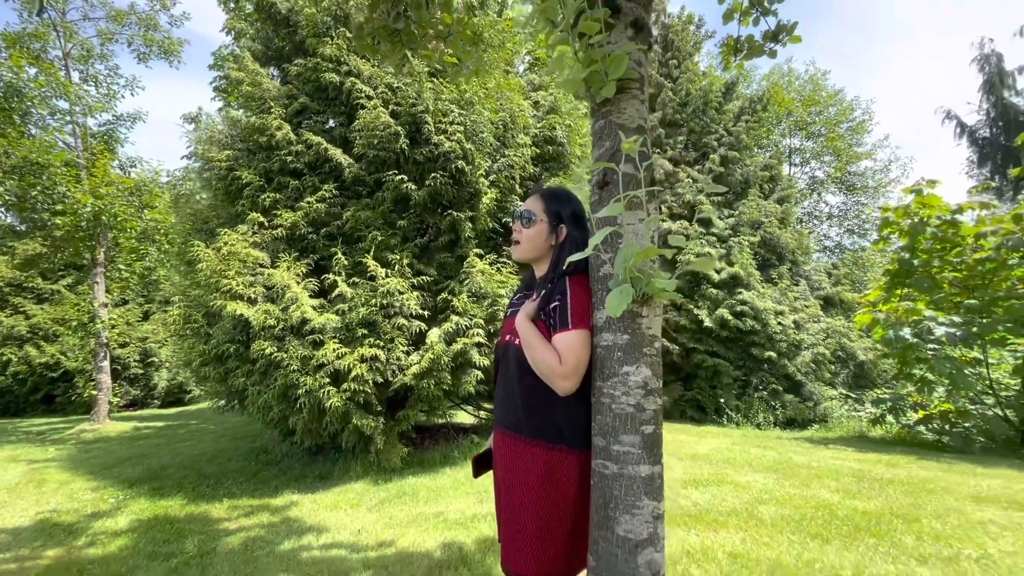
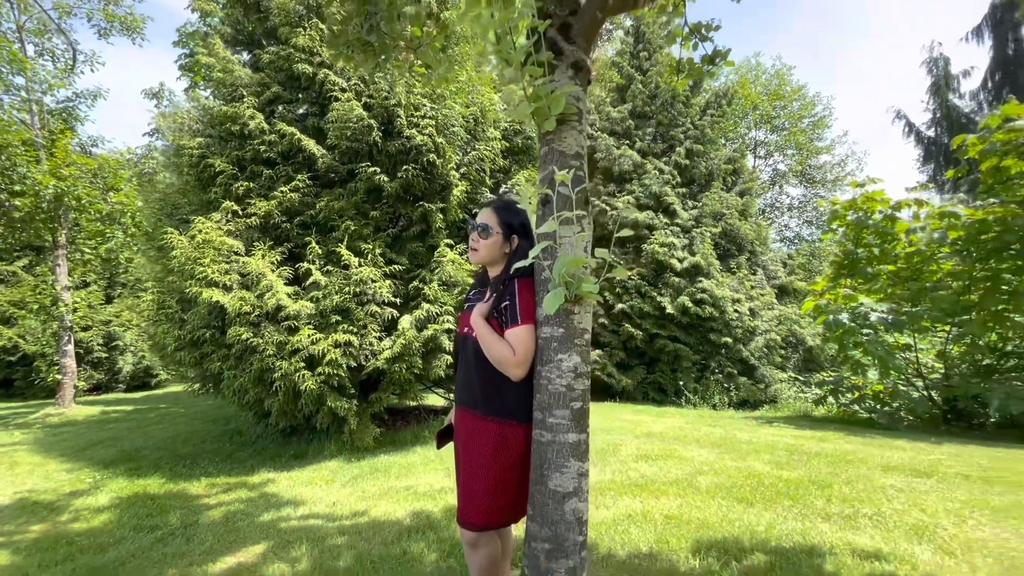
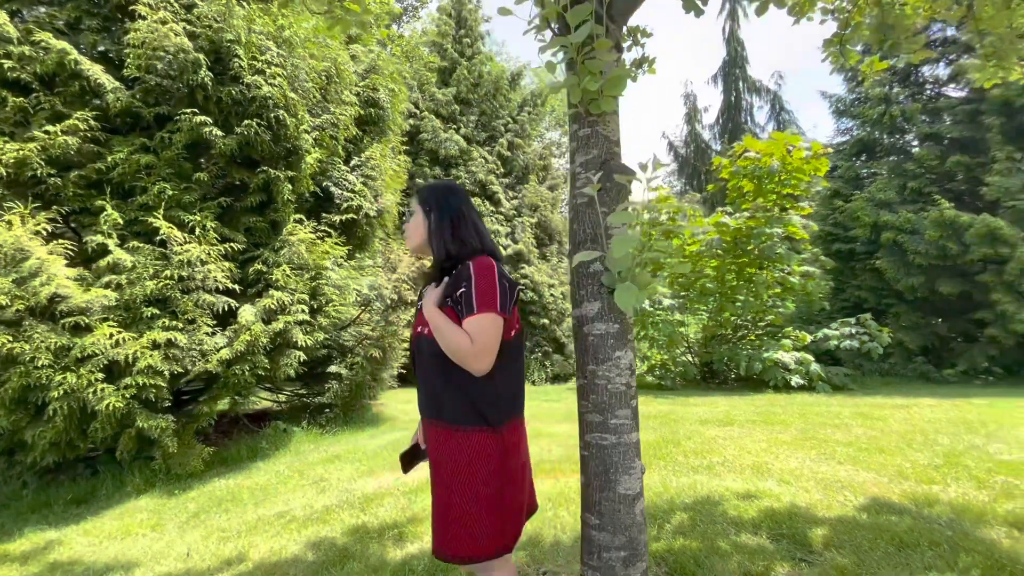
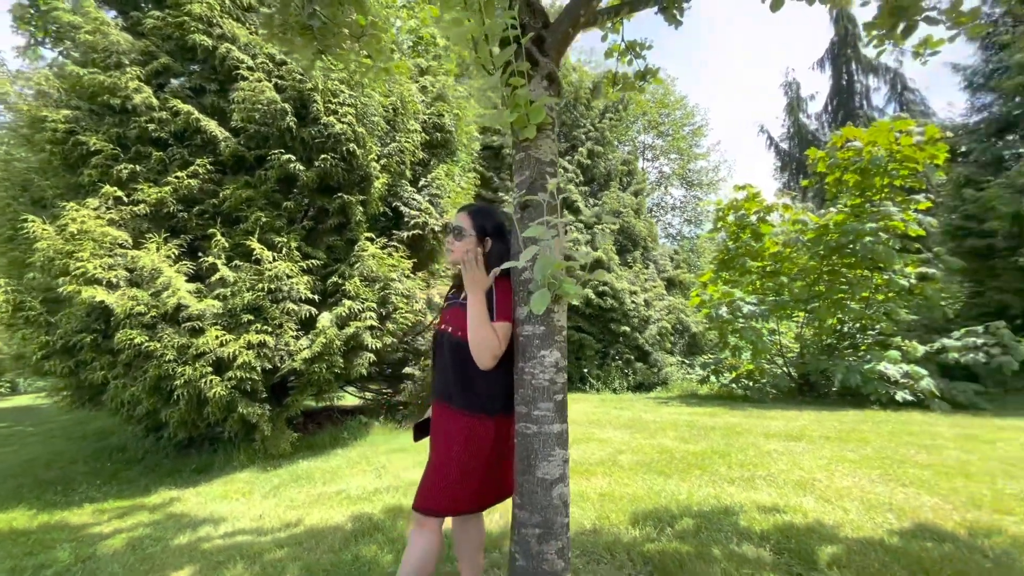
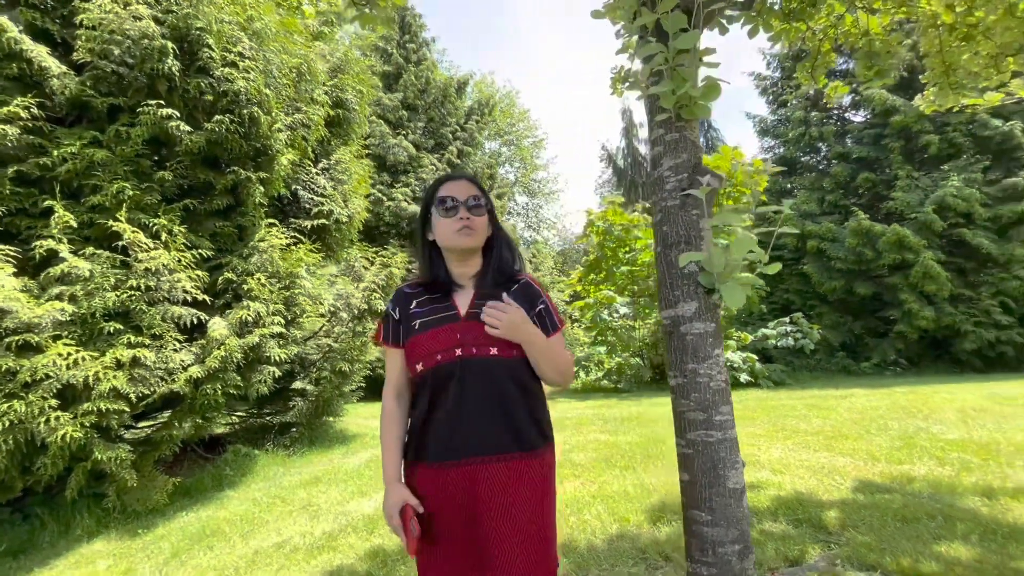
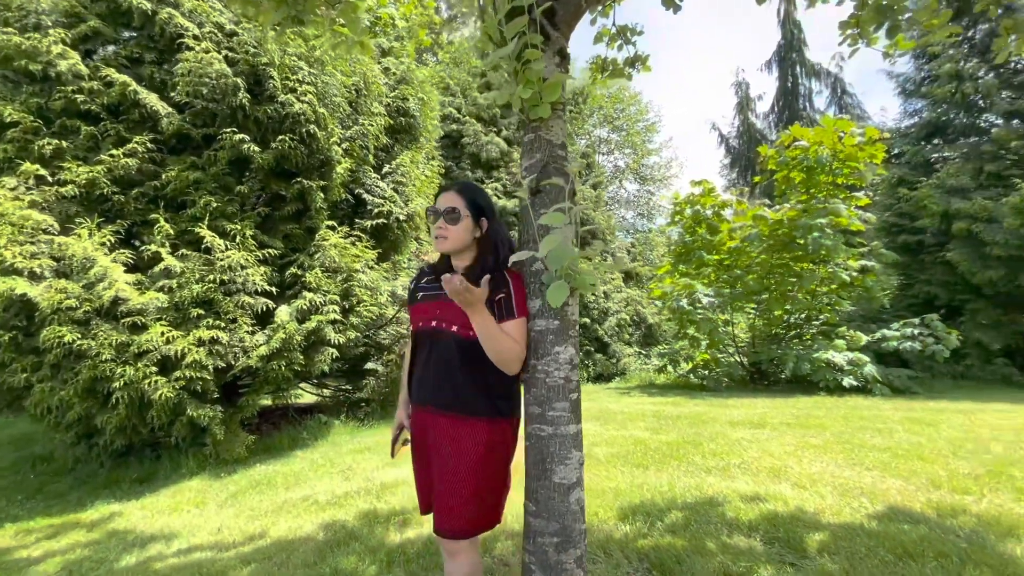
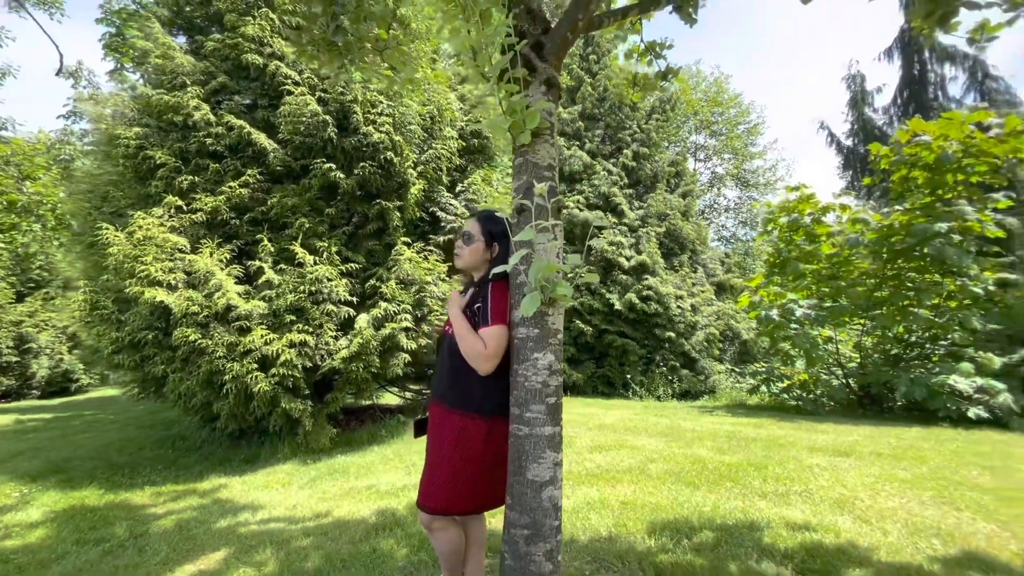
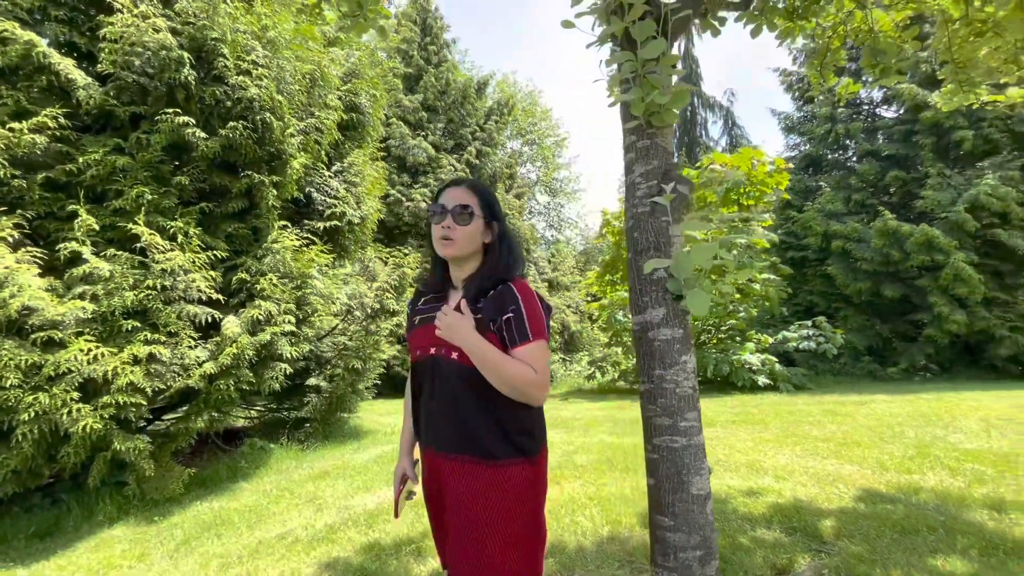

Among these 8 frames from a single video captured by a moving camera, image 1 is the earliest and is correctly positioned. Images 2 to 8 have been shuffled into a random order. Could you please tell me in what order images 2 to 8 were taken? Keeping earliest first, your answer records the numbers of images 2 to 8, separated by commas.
2, 7, 4, 6, 3, 8, 5
